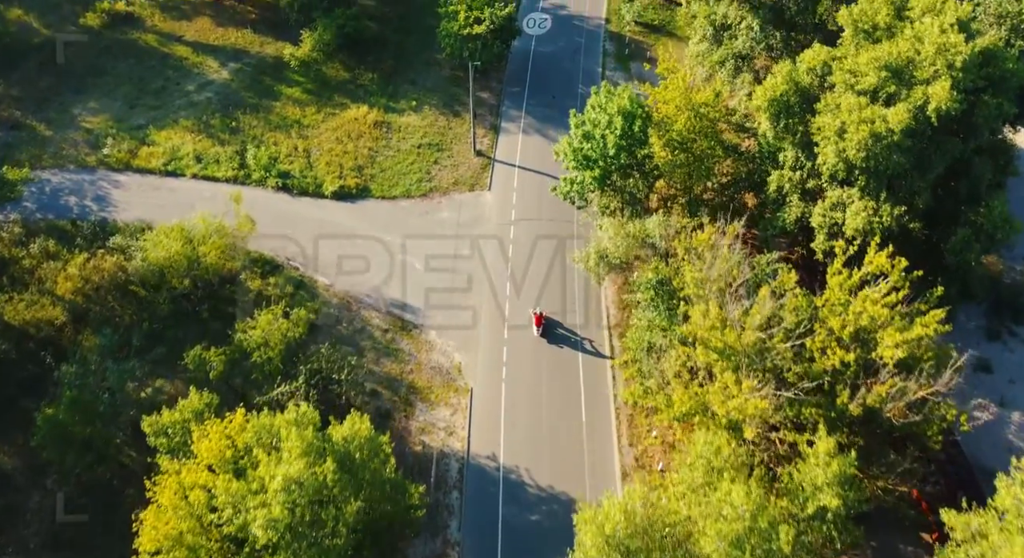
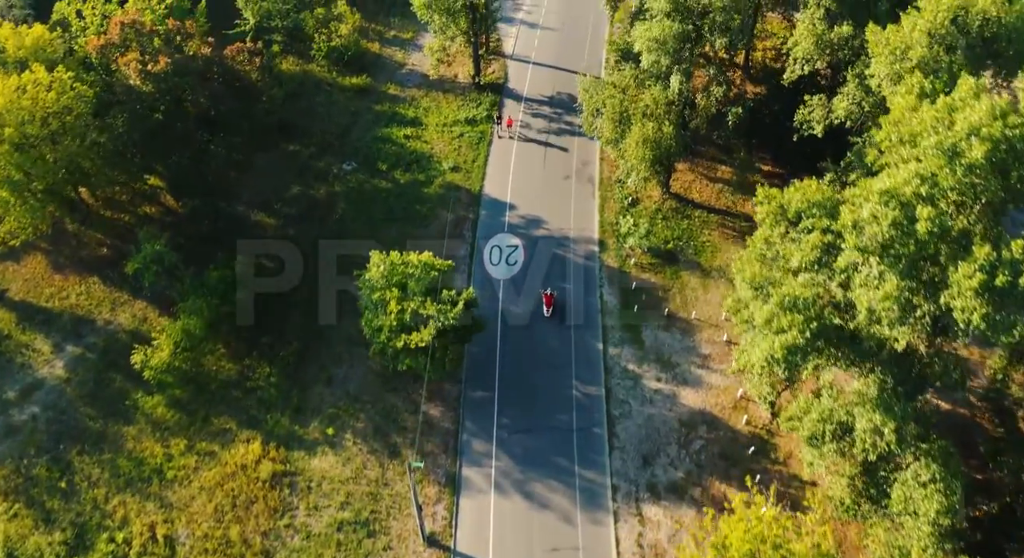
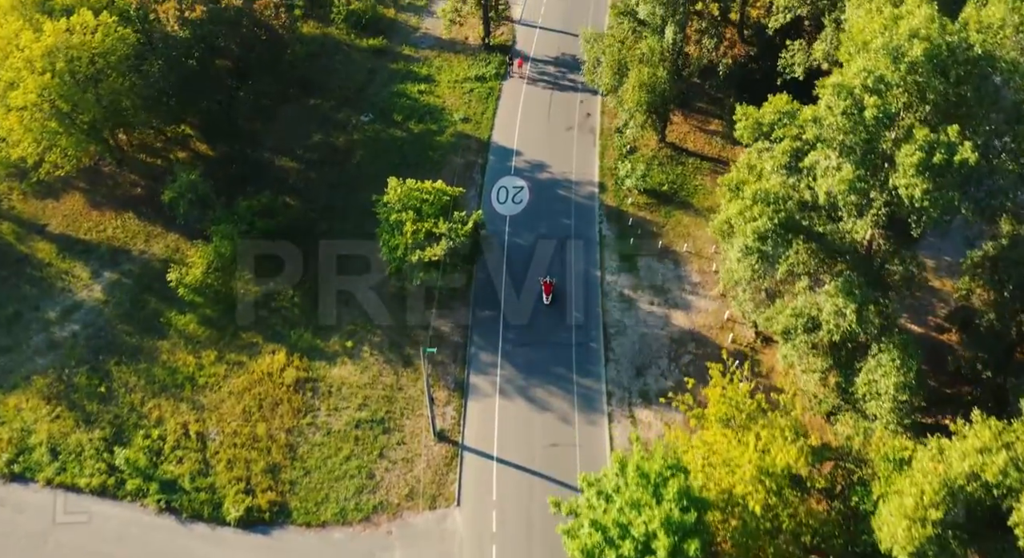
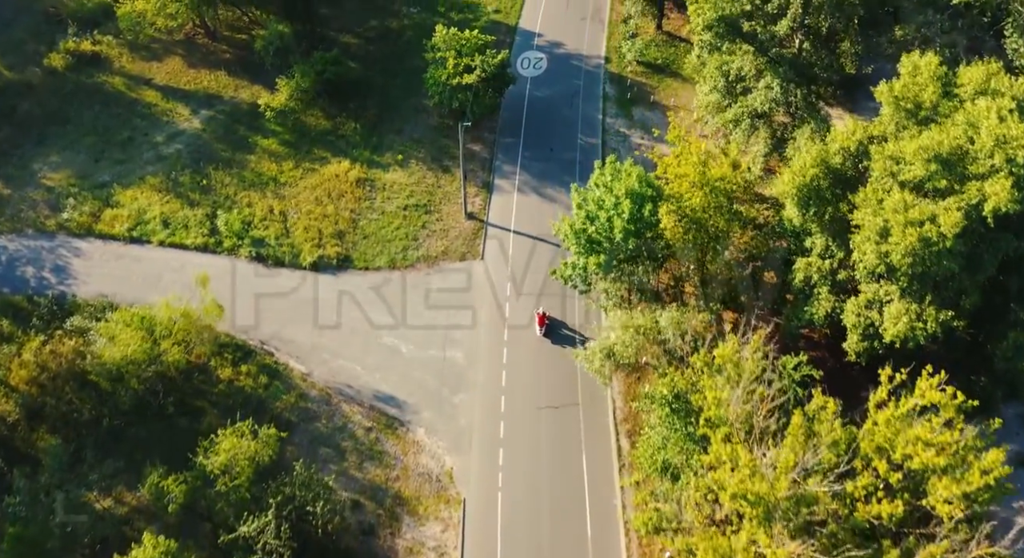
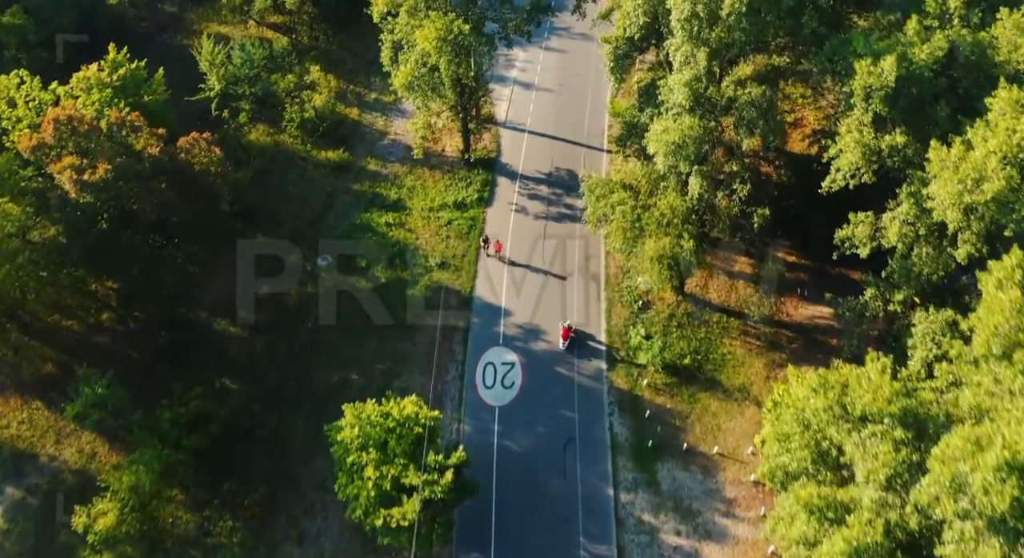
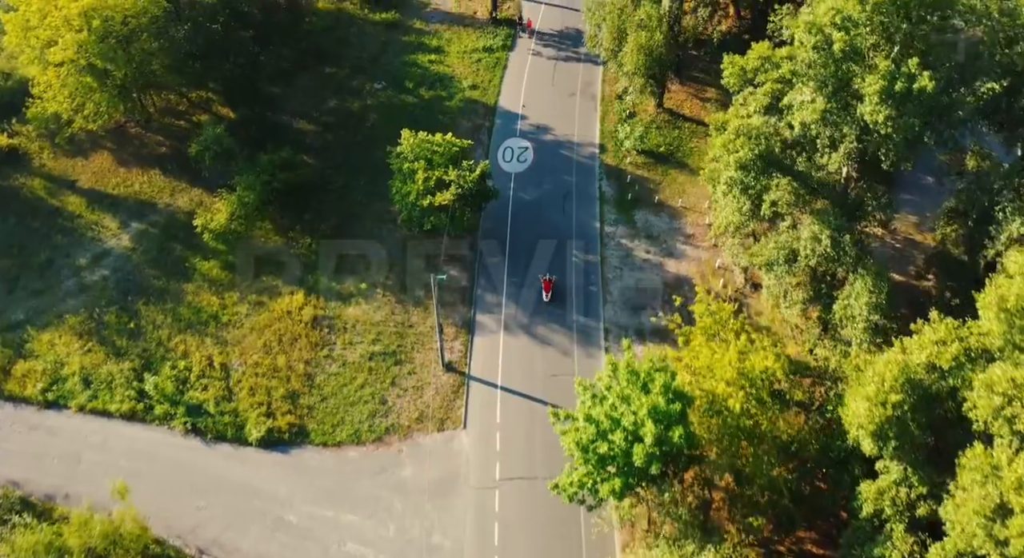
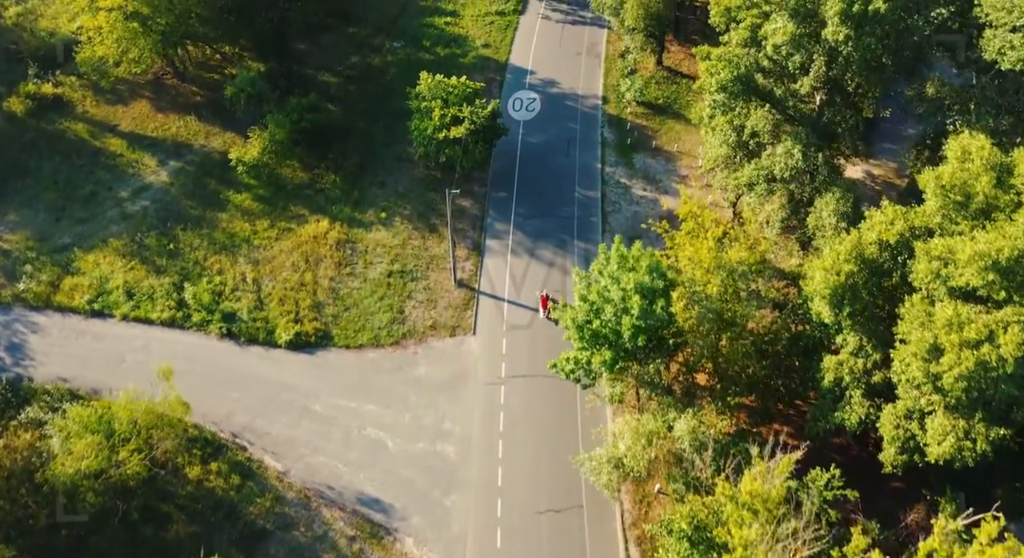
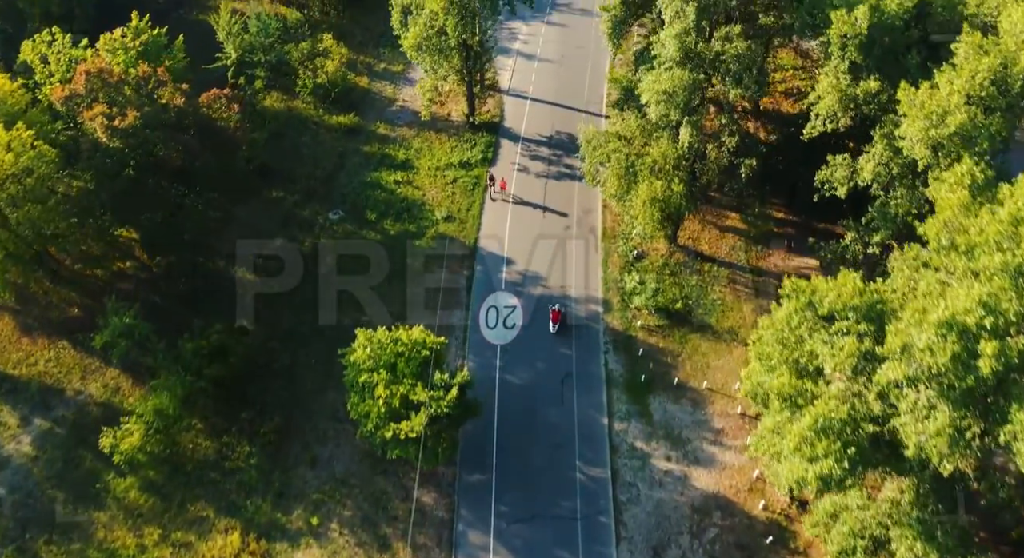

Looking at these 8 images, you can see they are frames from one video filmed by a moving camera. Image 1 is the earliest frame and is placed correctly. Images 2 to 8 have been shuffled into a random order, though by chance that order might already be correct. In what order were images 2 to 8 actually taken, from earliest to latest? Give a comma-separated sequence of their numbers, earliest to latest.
4, 7, 6, 3, 2, 8, 5
